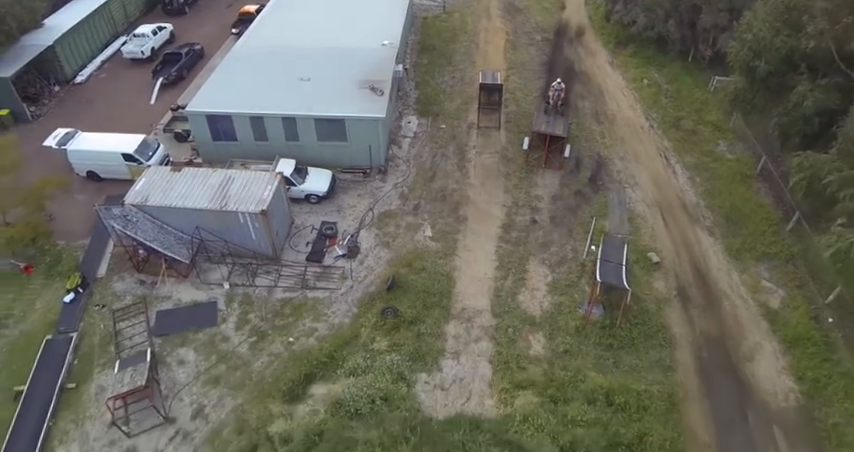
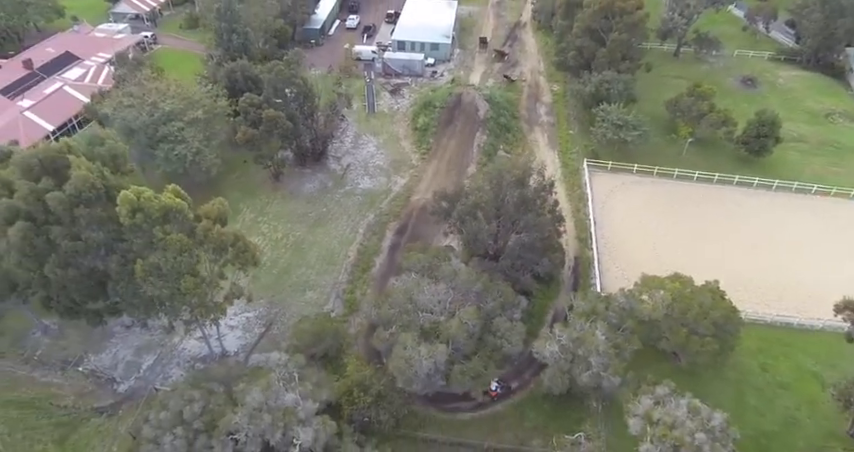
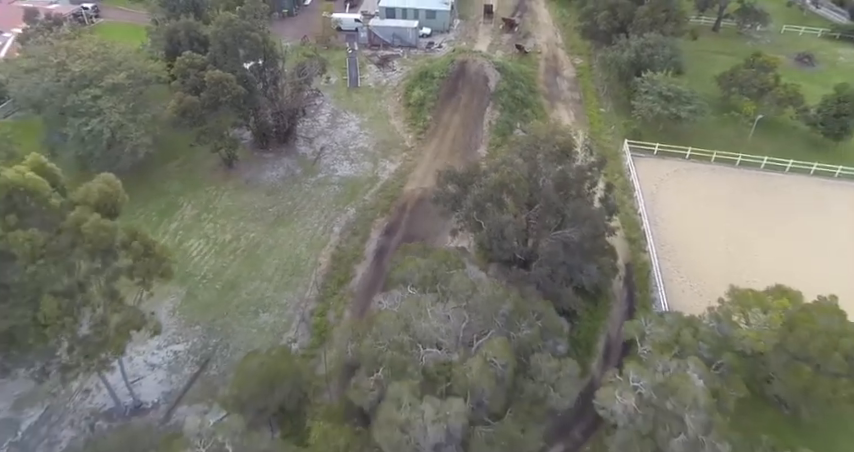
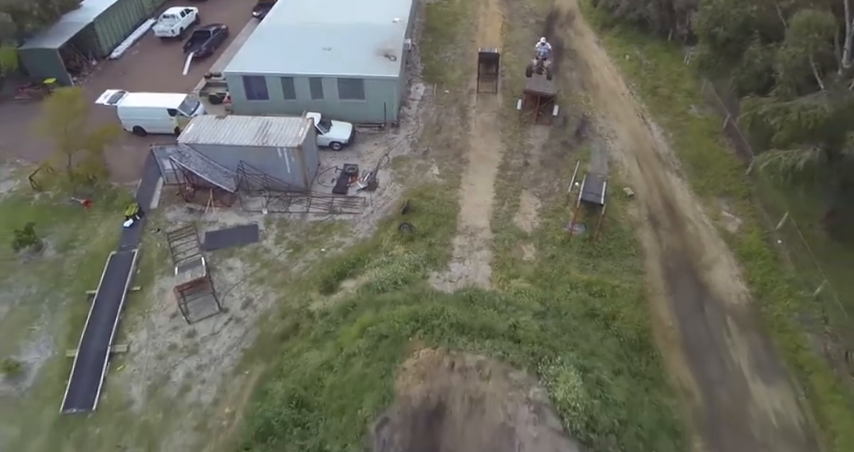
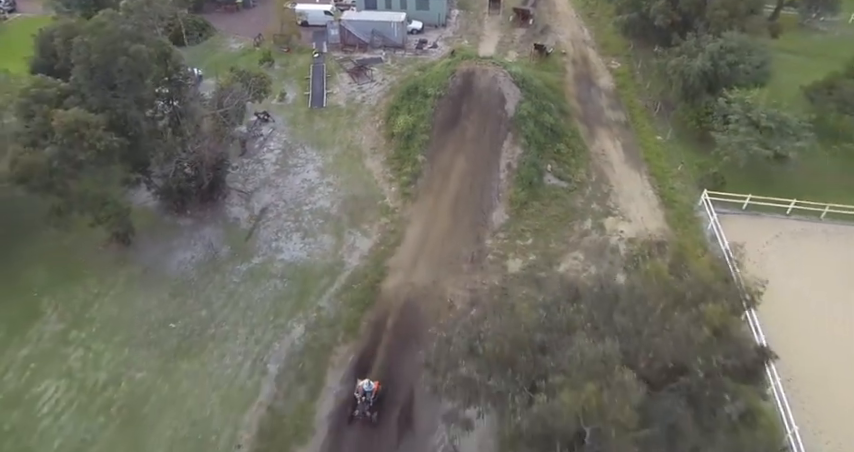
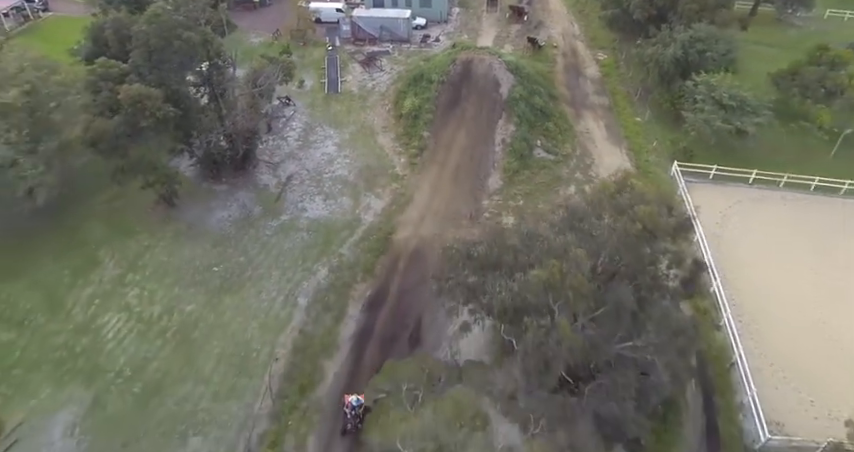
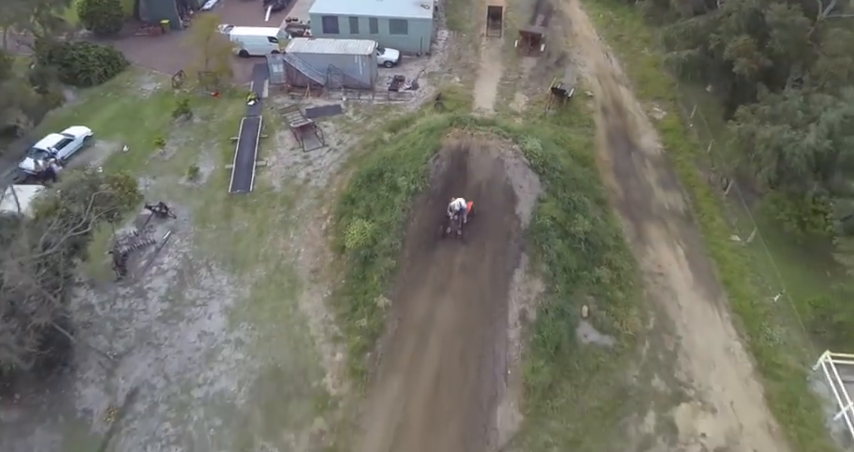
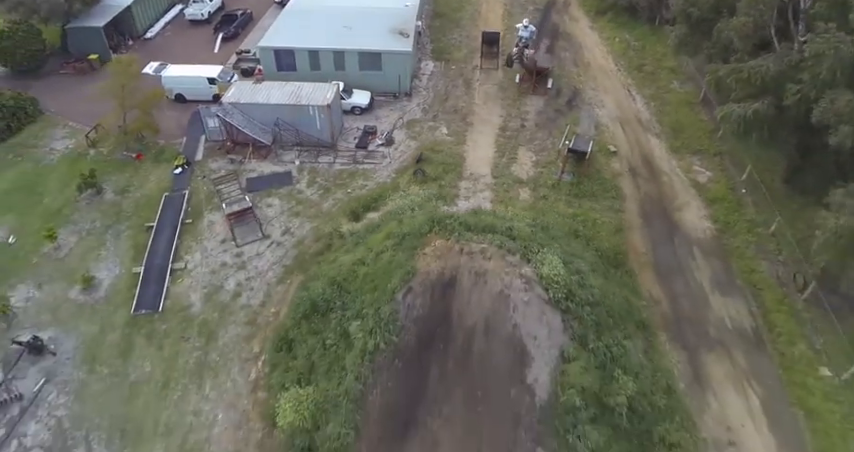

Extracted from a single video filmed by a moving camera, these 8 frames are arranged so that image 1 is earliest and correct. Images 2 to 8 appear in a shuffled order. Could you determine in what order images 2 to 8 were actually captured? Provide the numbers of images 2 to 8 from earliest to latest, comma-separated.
4, 8, 7, 5, 6, 3, 2
